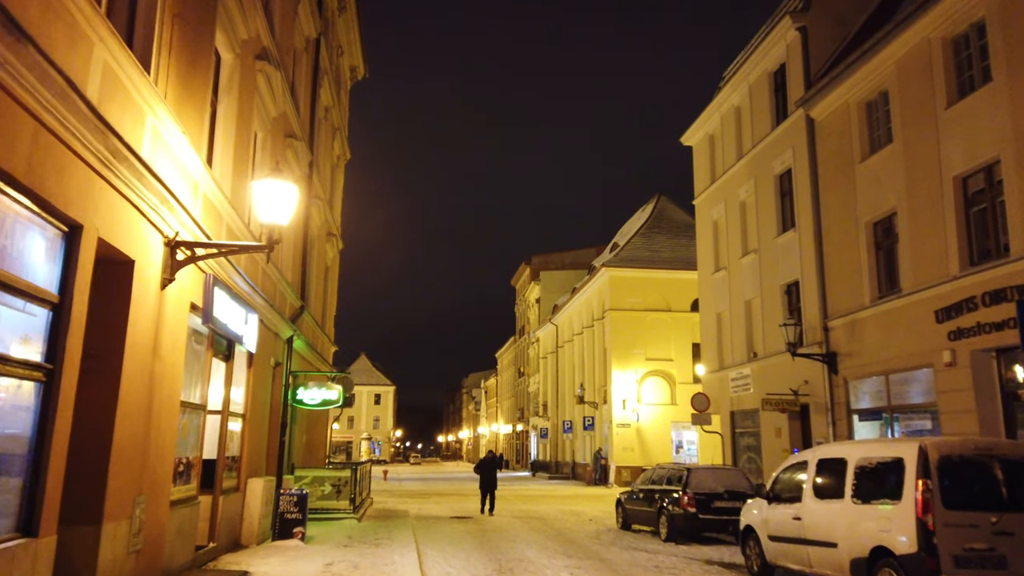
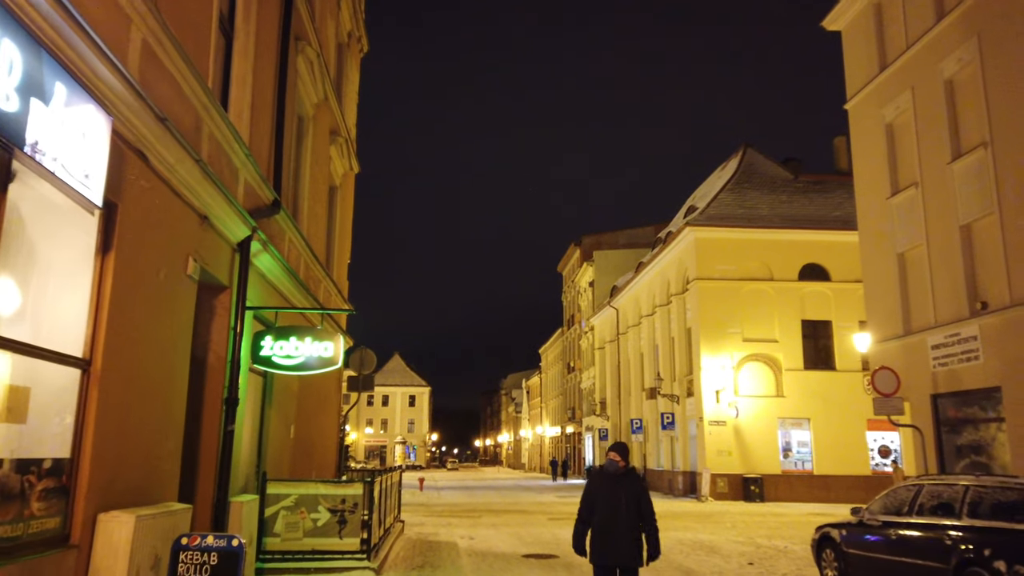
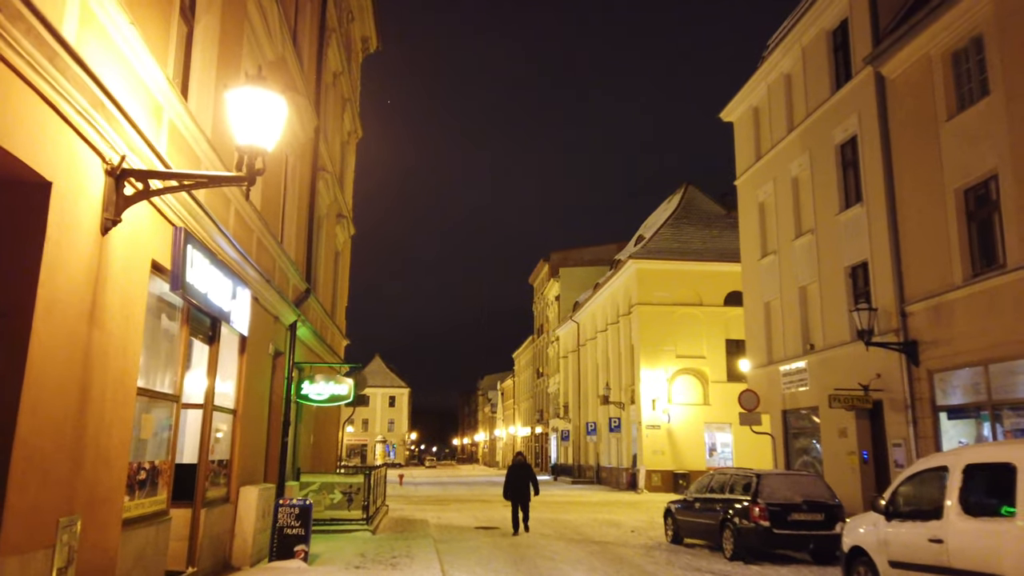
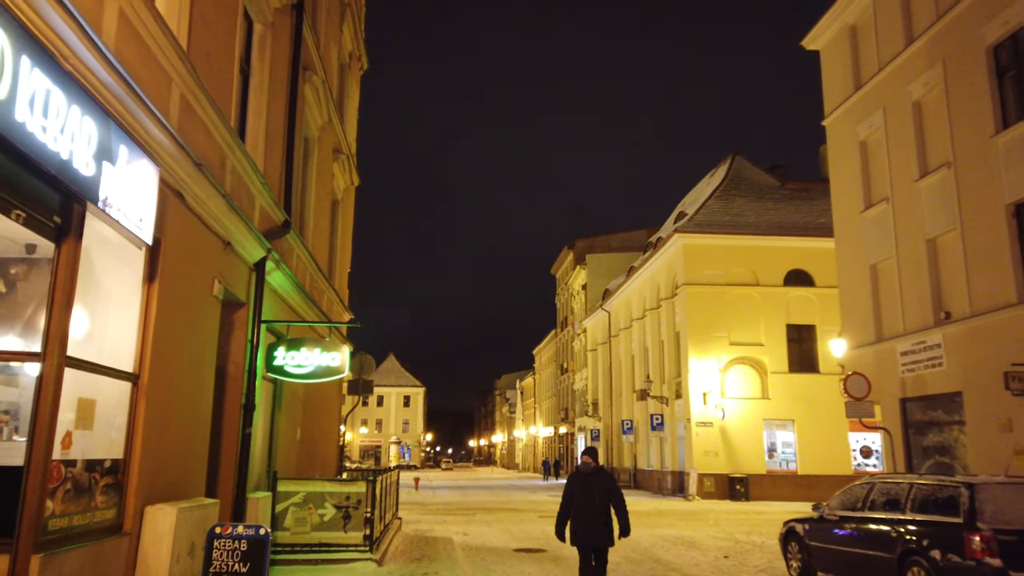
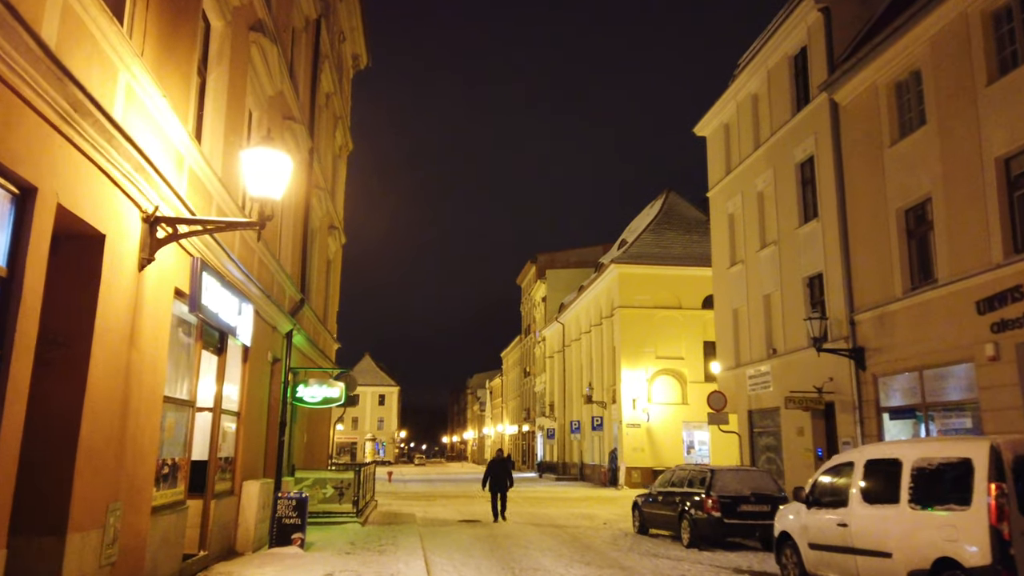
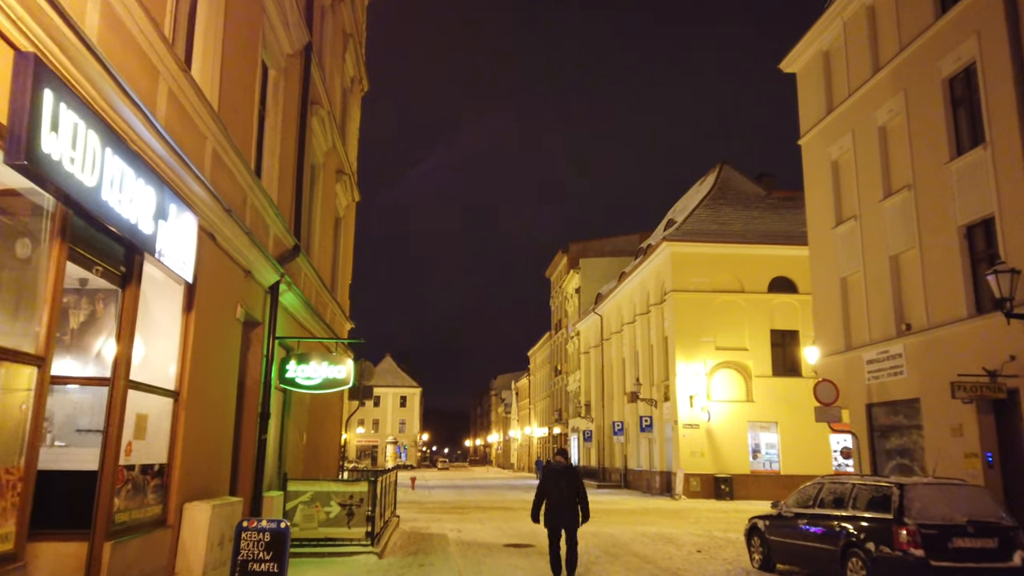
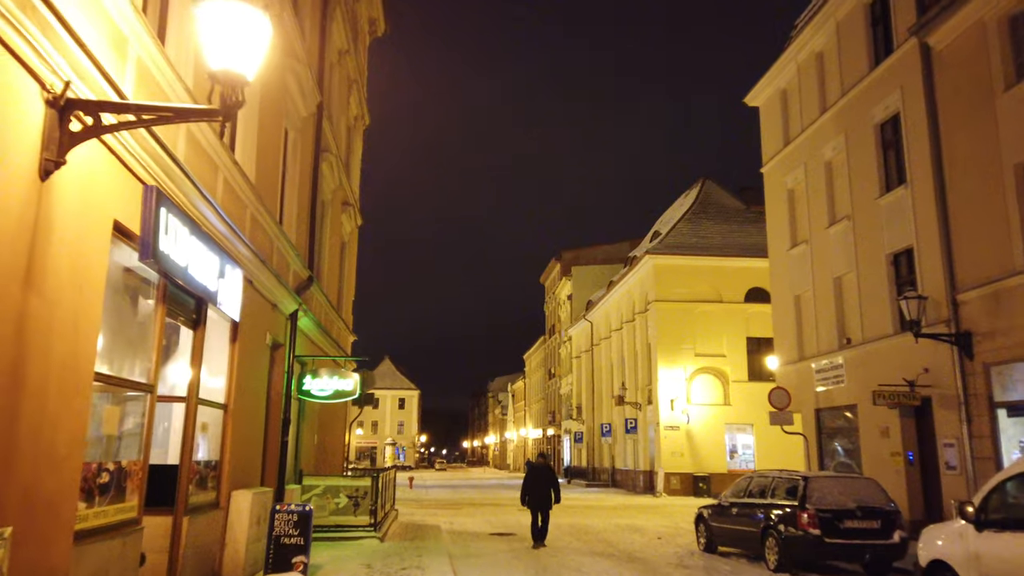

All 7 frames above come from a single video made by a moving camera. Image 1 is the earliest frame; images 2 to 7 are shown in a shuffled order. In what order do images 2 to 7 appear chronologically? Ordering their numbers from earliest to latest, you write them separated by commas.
5, 3, 7, 6, 4, 2
